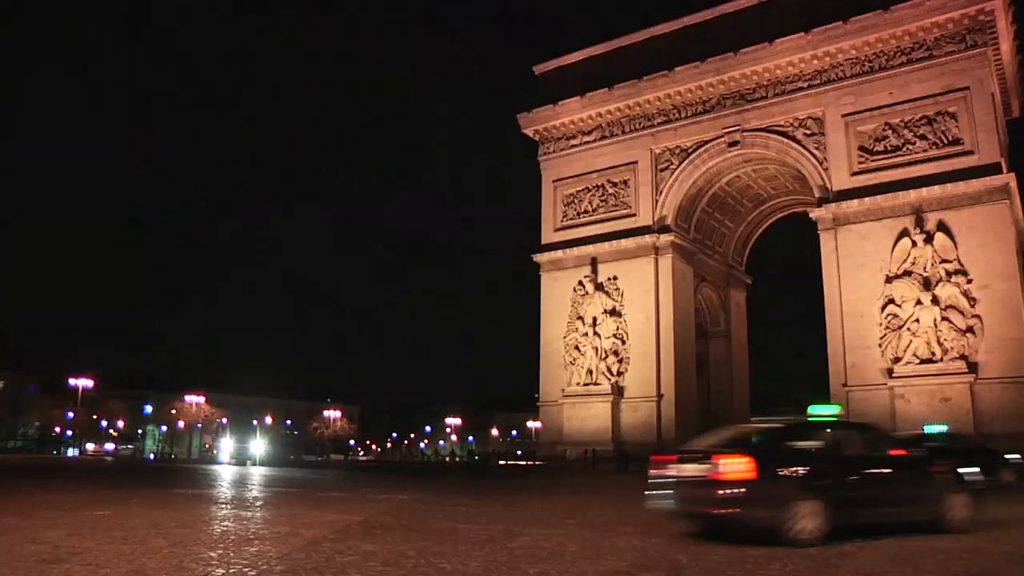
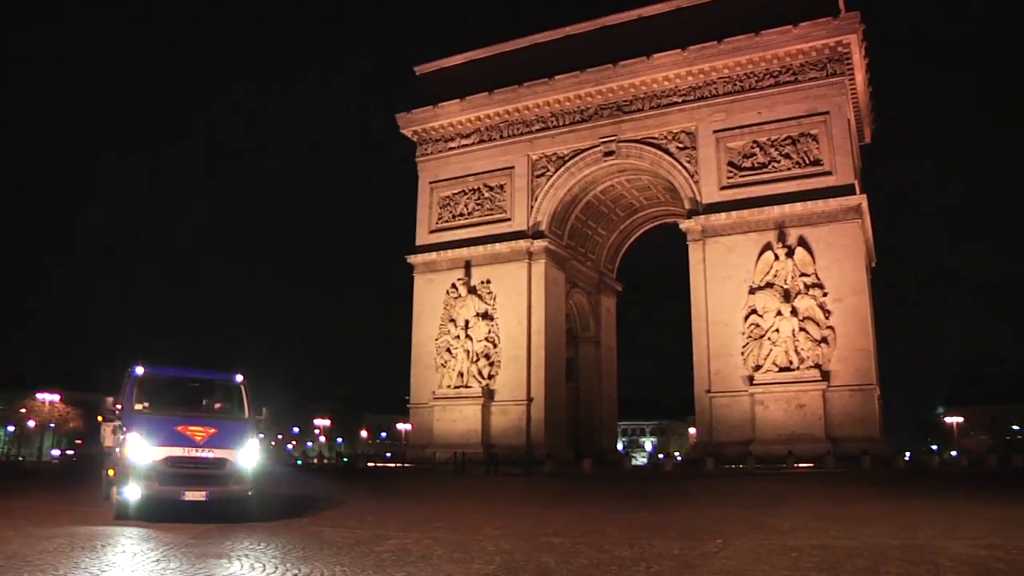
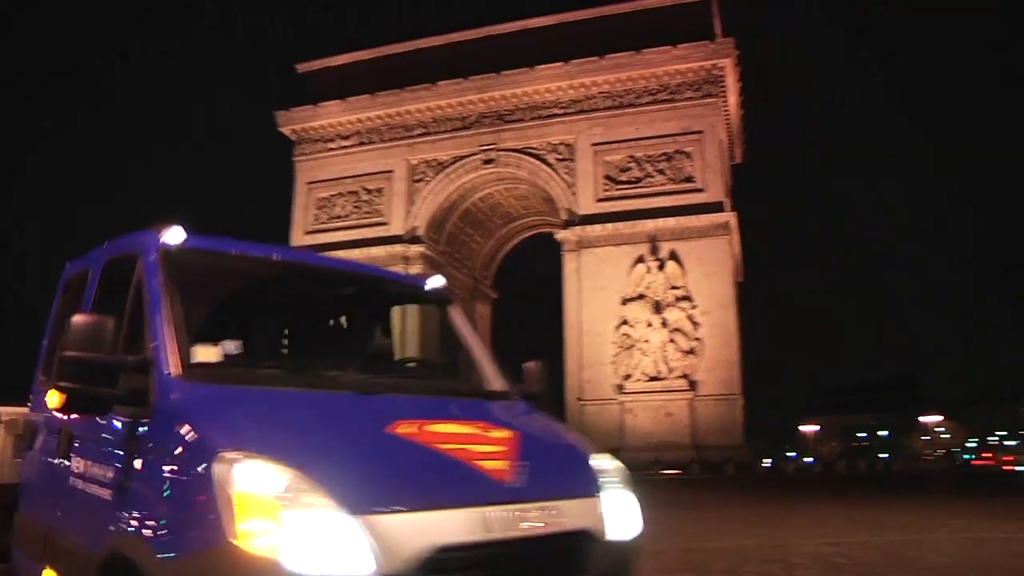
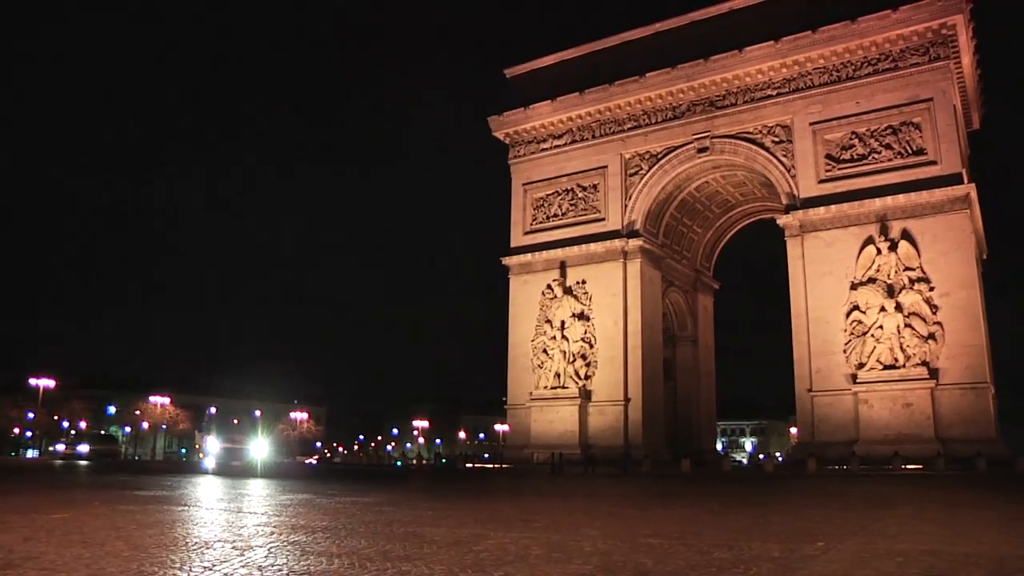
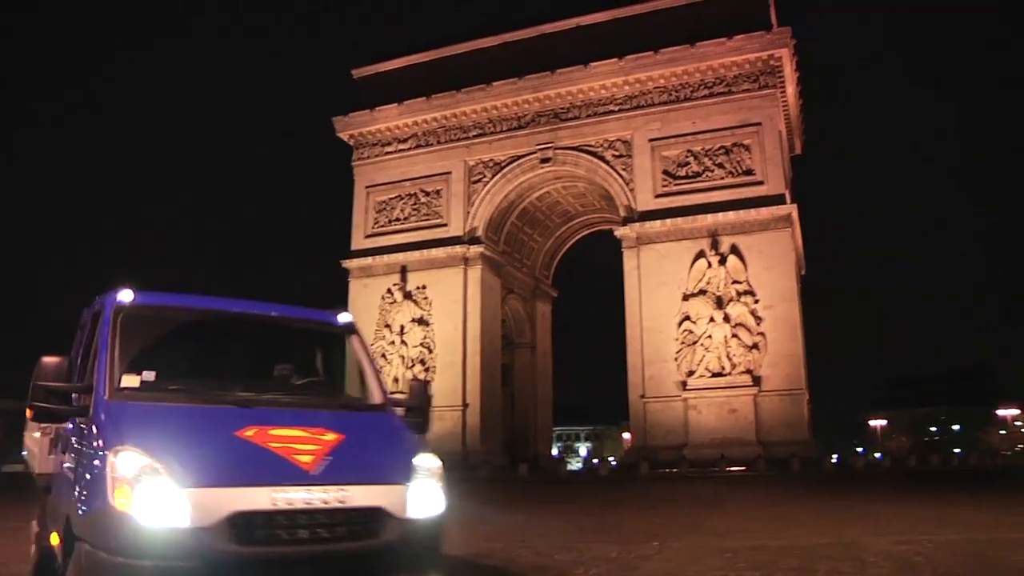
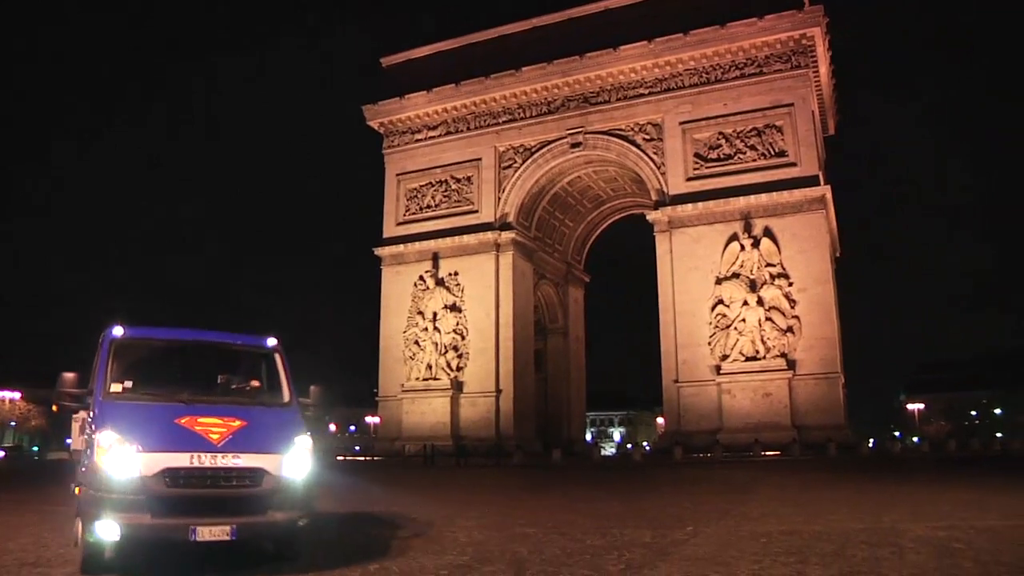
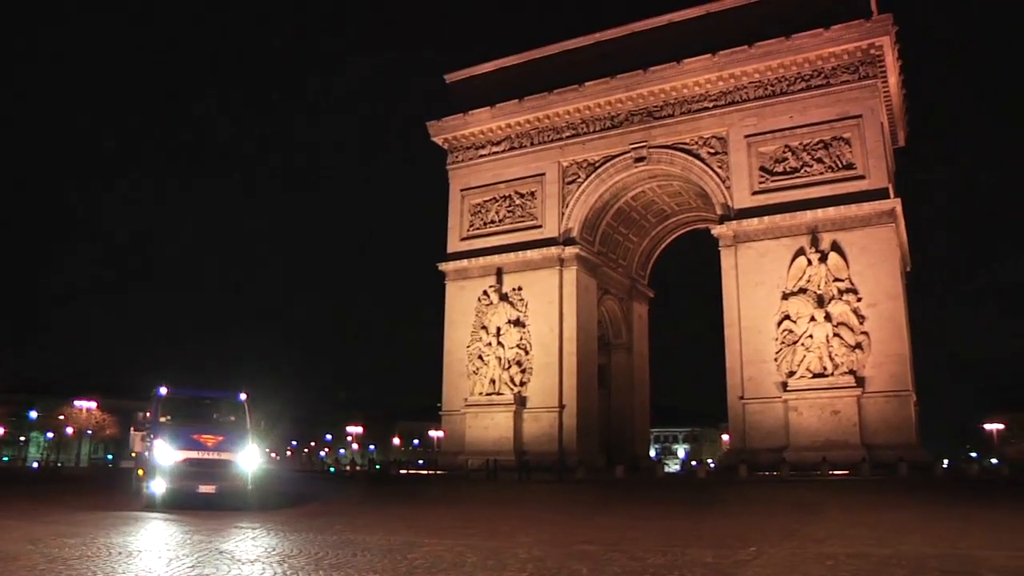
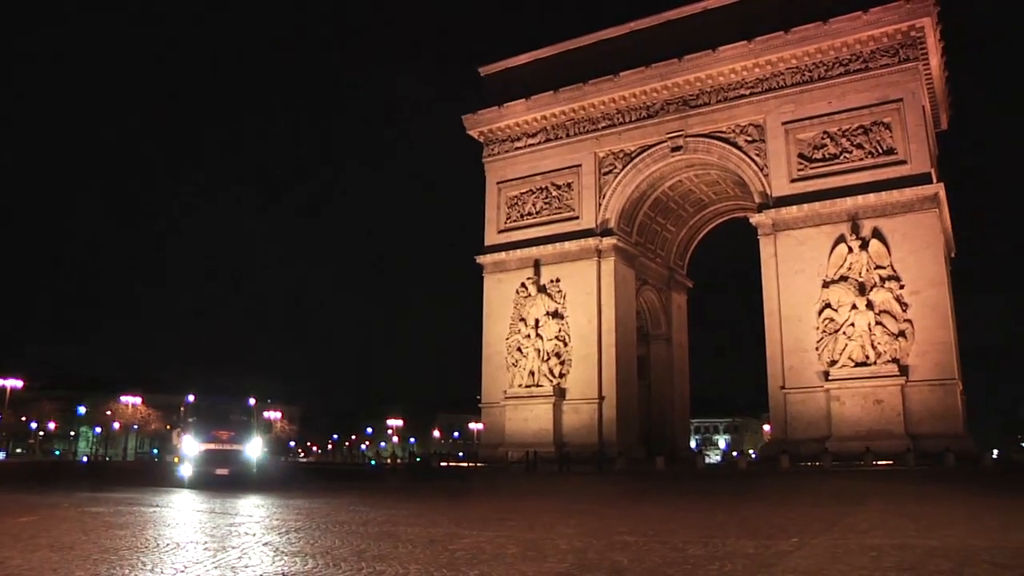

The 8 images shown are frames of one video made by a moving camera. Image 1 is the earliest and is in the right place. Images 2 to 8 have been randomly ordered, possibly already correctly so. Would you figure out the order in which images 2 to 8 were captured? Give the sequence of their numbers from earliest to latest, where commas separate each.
4, 8, 7, 2, 6, 5, 3
